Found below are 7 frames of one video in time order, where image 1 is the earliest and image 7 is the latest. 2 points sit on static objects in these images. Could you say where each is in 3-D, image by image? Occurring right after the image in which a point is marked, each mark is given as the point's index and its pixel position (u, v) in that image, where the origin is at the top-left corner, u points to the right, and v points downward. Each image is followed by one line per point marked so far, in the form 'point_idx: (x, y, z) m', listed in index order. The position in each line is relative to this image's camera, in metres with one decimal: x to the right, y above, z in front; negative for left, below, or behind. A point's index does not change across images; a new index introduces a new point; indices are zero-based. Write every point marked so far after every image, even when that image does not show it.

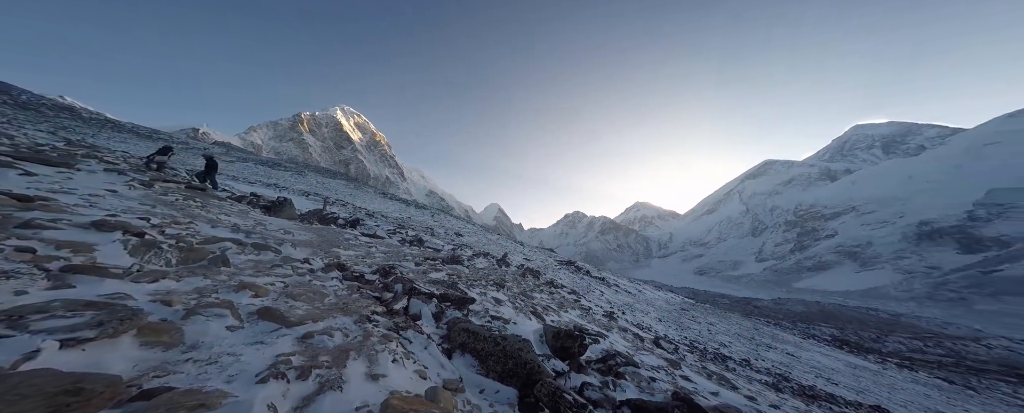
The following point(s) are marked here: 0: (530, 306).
0: (+1.0, -3.9, +14.3) m
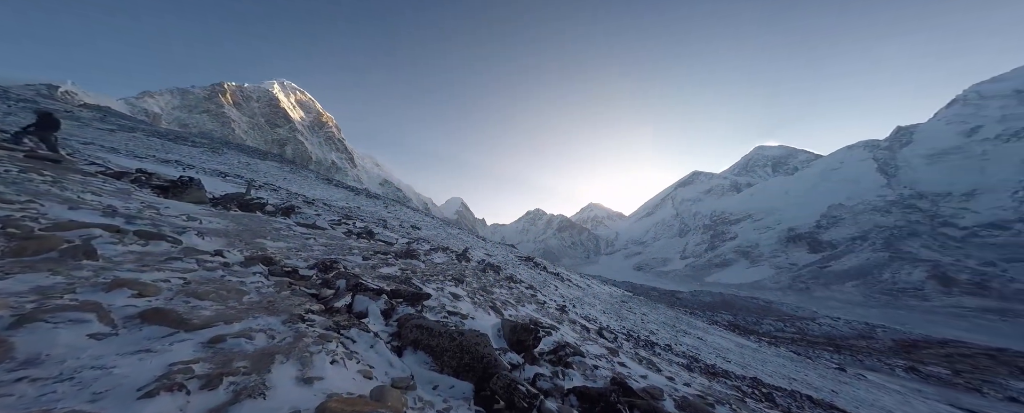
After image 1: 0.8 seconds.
0: (-0.4, -3.7, +14.4) m
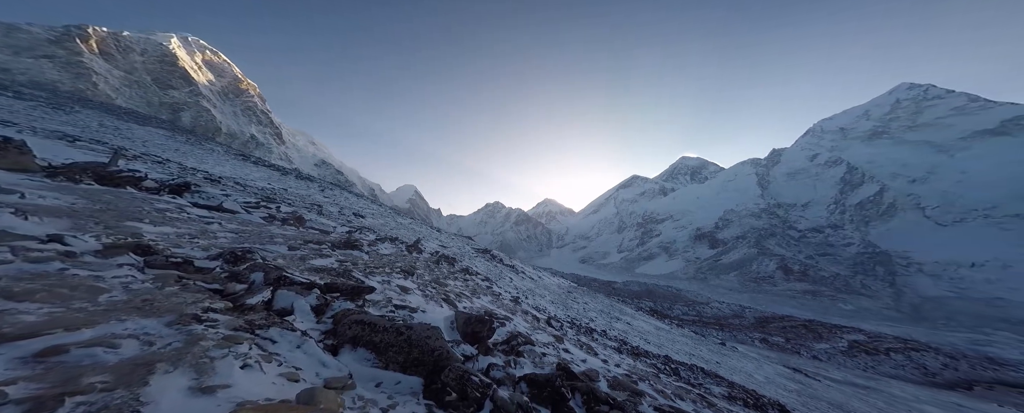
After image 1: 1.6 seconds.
0: (-2.2, -3.3, +13.9) m
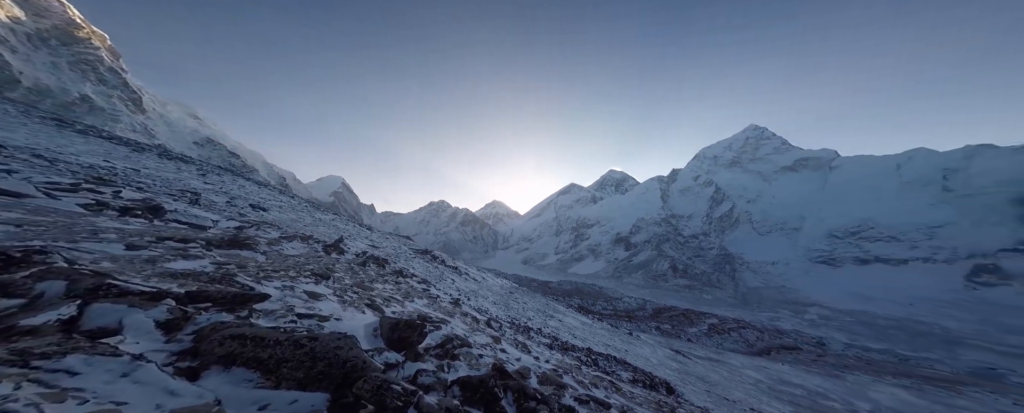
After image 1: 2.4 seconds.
0: (-4.6, -3.2, +12.8) m
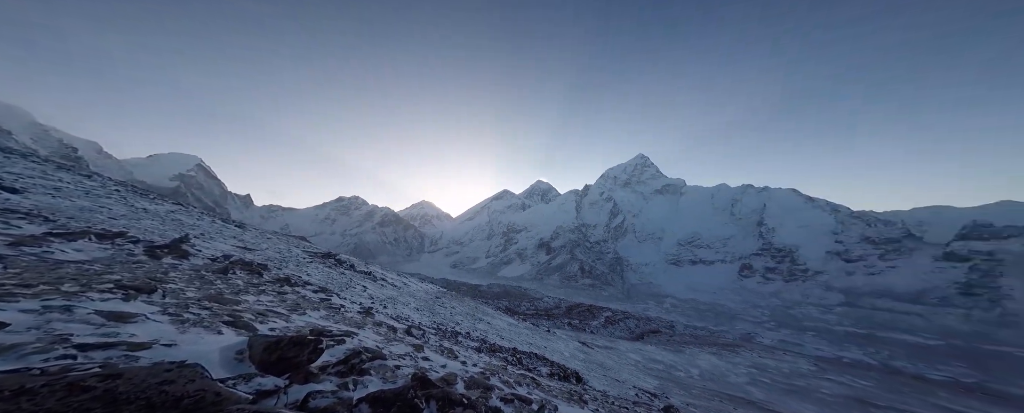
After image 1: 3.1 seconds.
0: (-7.4, -2.9, +10.4) m
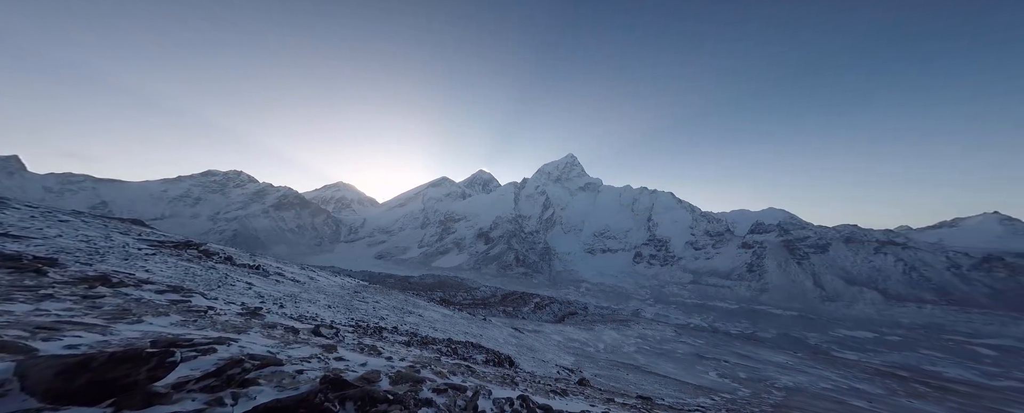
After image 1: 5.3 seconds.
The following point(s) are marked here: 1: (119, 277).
0: (-9.7, -2.3, +7.3) m
1: (-11.4, -1.9, +11.0) m
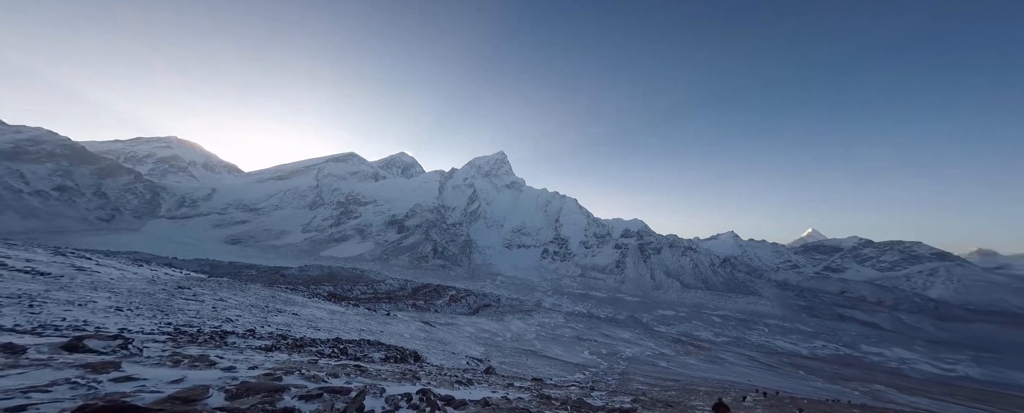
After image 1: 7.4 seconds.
0: (-12.1, -1.2, +1.5) m
1: (-14.4, -0.5, +4.8) m
